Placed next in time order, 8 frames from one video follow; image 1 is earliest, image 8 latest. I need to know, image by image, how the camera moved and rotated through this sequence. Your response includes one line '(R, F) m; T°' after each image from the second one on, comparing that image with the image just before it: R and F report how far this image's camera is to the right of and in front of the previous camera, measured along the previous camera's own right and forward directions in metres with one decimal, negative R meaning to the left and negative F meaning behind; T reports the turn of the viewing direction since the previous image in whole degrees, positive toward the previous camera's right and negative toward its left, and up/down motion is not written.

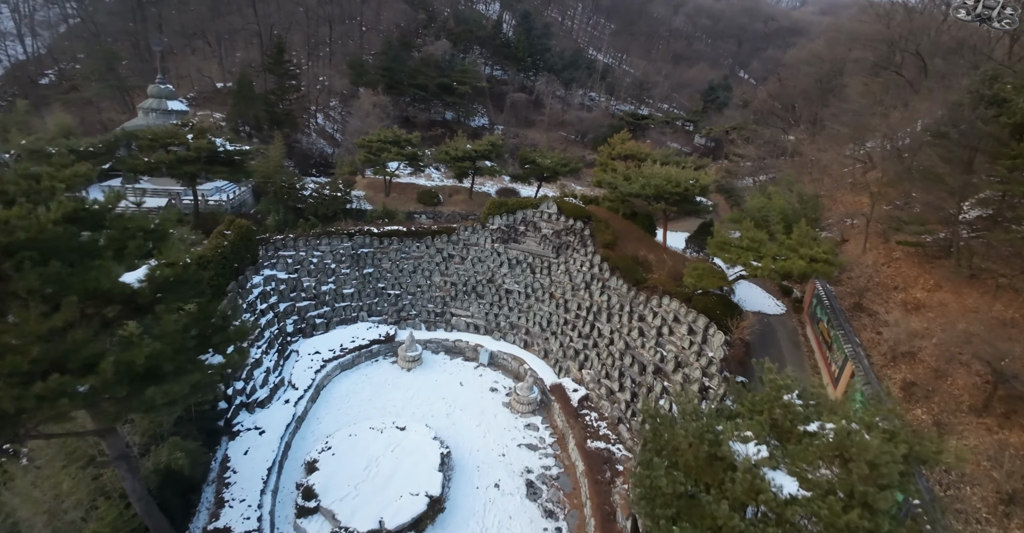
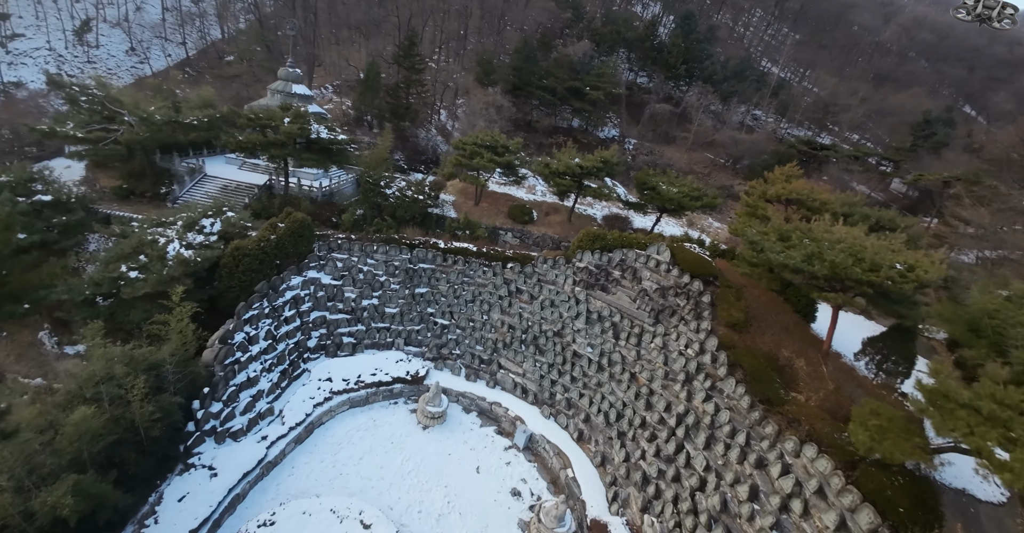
(+1.4, +4.5) m; -16°
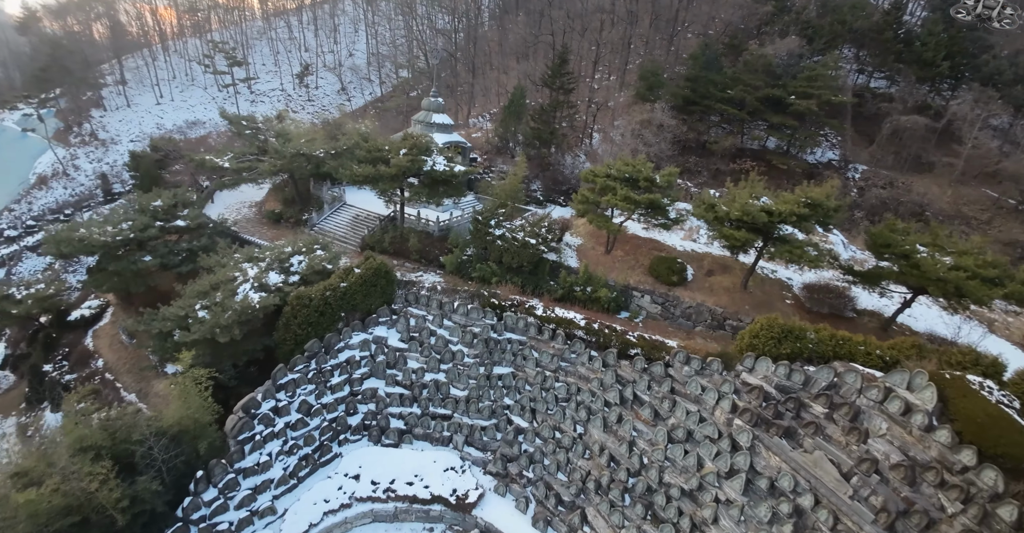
(+1.3, +5.0) m; -22°
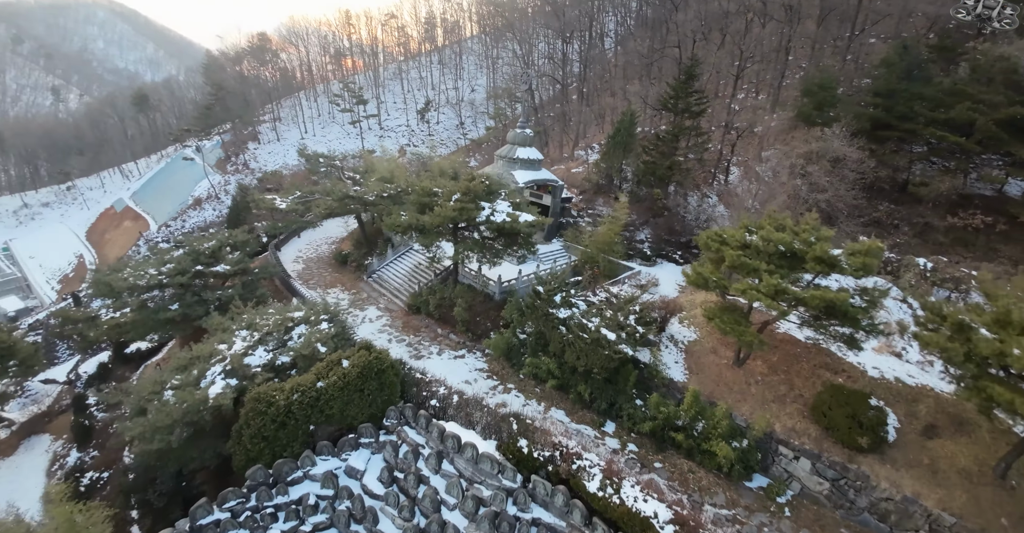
(+1.3, +5.0) m; -16°
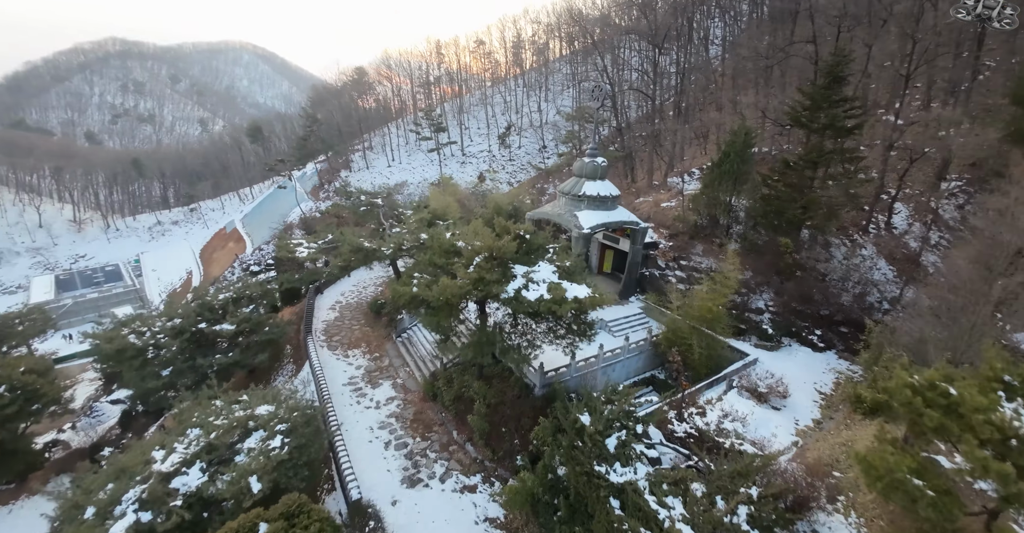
(+1.0, +4.1) m; -12°
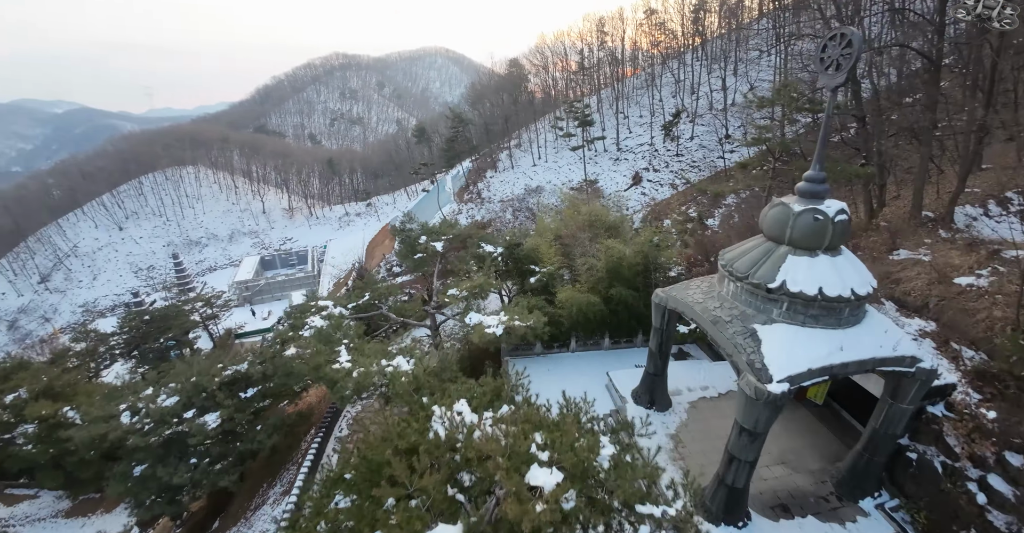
(+1.0, +6.5) m; -21°
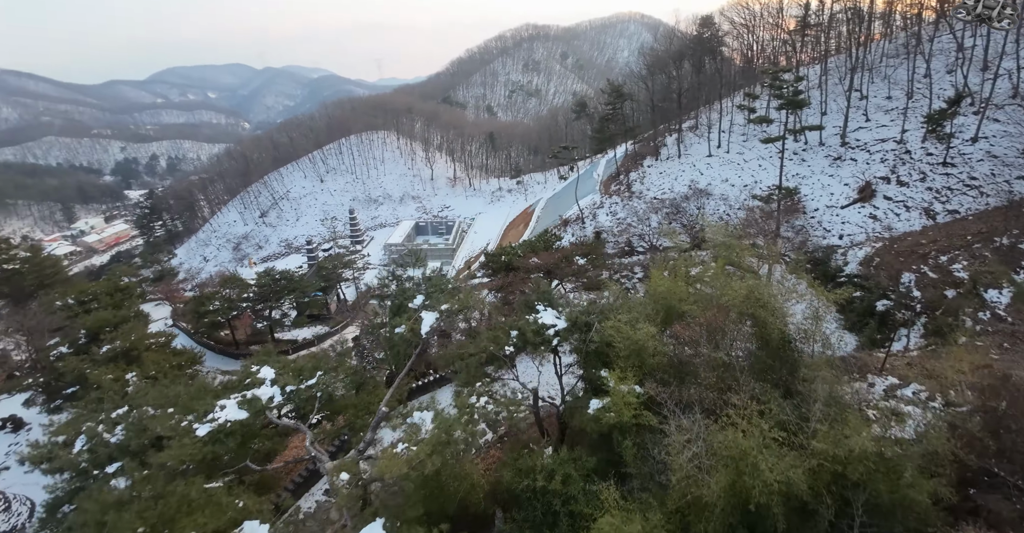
(+1.4, +5.5) m; -20°
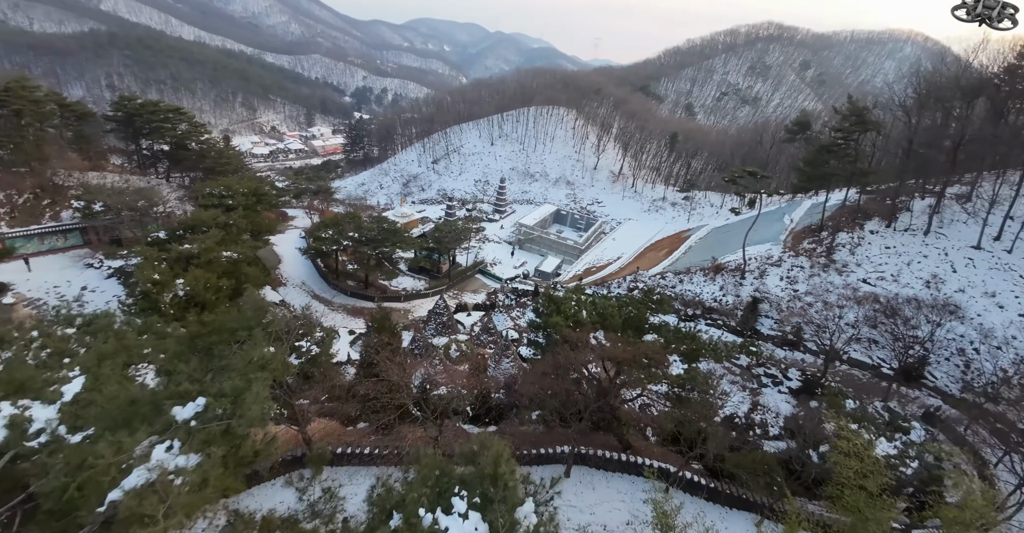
(+1.3, +4.5) m; -18°
